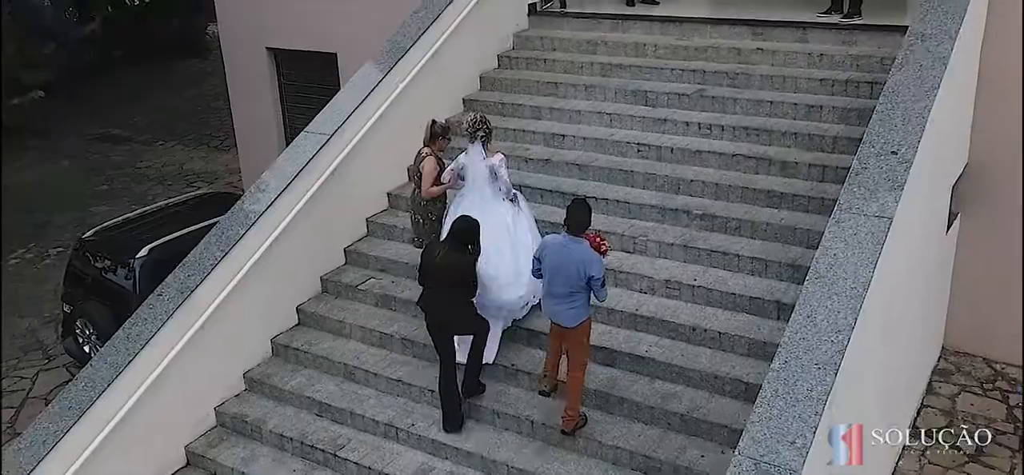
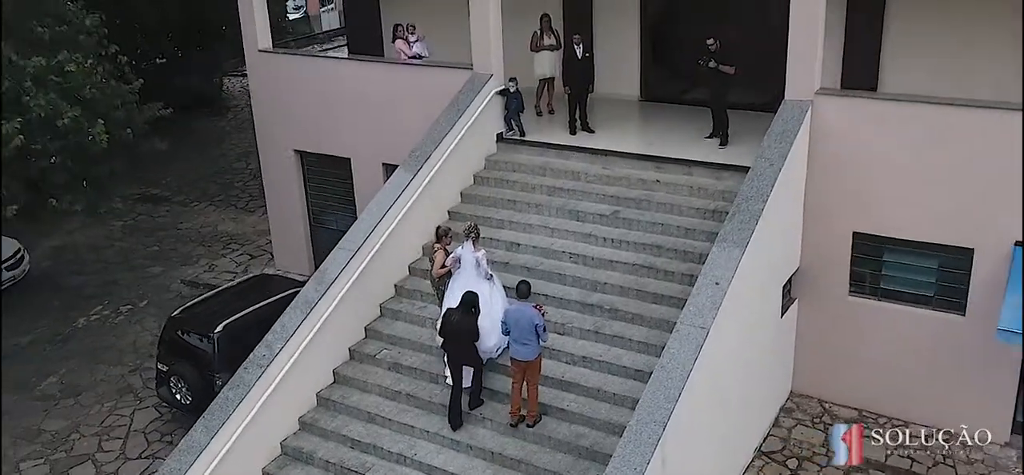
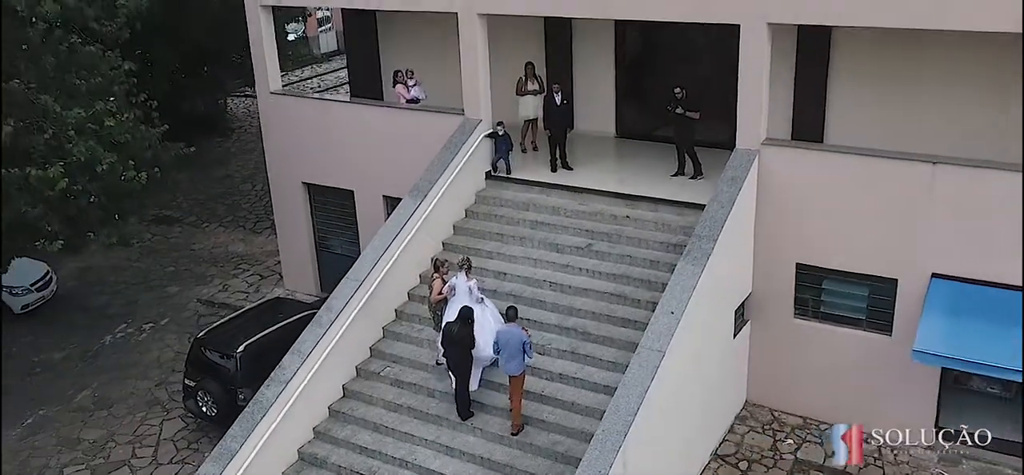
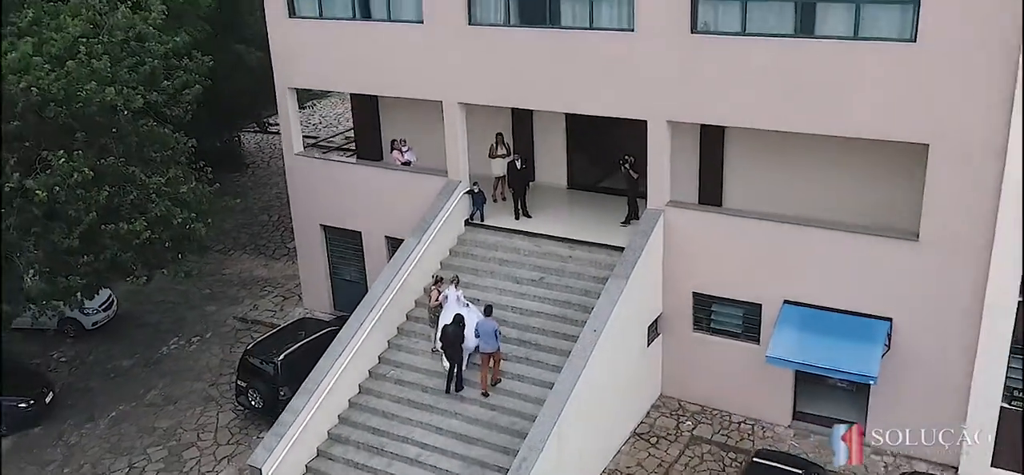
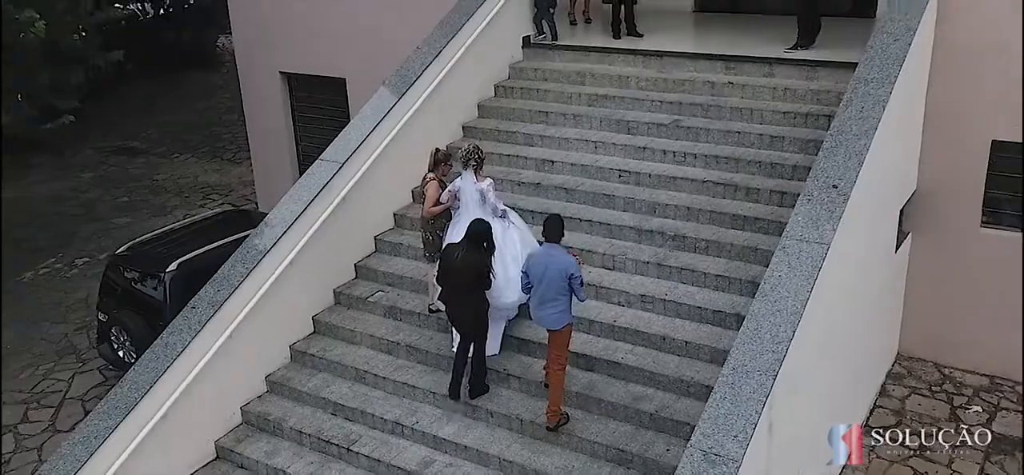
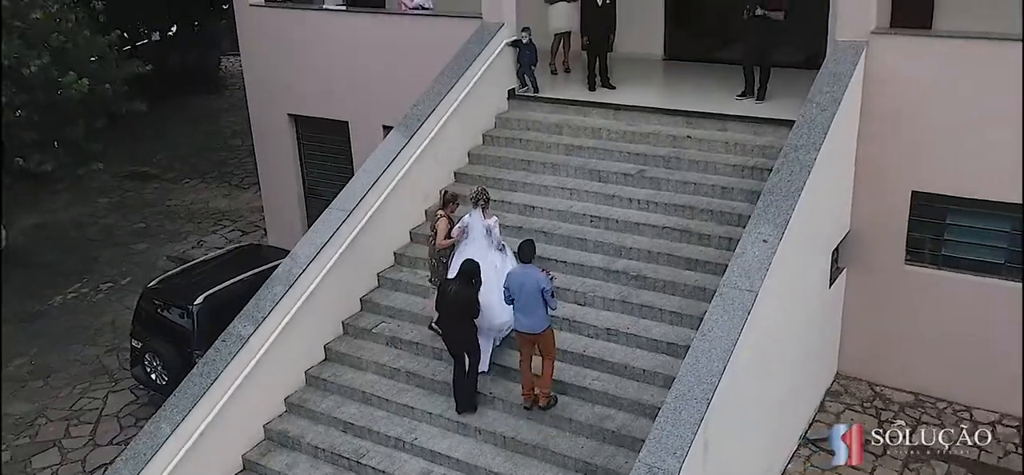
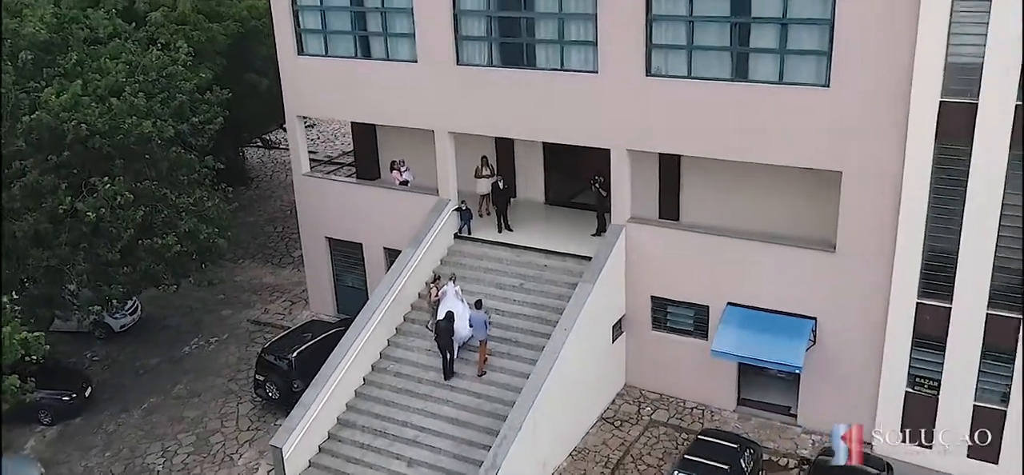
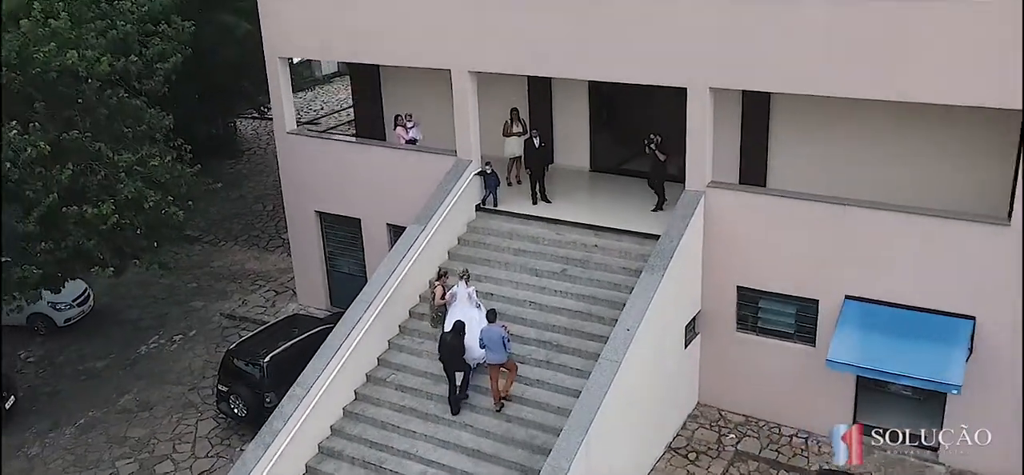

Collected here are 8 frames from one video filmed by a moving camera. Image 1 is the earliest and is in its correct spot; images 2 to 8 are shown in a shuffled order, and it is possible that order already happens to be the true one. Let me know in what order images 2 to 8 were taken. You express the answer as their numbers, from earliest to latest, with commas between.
5, 6, 2, 3, 8, 4, 7
